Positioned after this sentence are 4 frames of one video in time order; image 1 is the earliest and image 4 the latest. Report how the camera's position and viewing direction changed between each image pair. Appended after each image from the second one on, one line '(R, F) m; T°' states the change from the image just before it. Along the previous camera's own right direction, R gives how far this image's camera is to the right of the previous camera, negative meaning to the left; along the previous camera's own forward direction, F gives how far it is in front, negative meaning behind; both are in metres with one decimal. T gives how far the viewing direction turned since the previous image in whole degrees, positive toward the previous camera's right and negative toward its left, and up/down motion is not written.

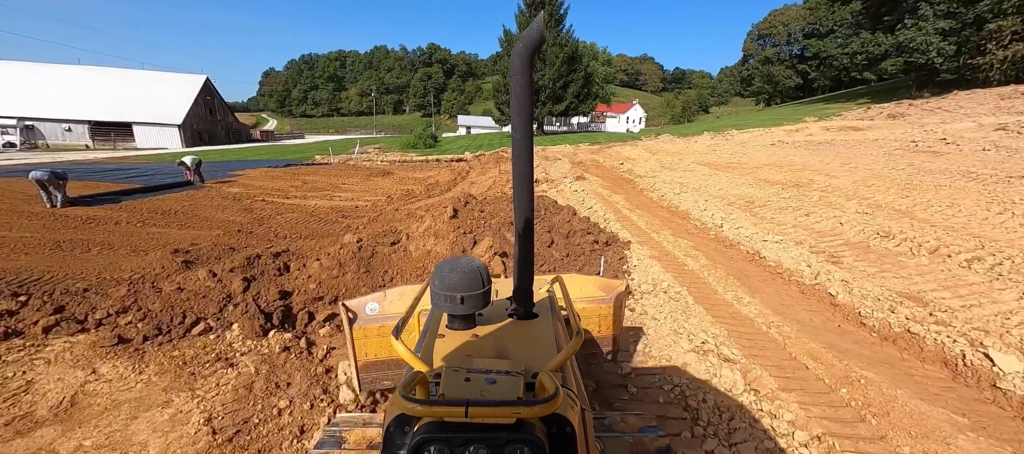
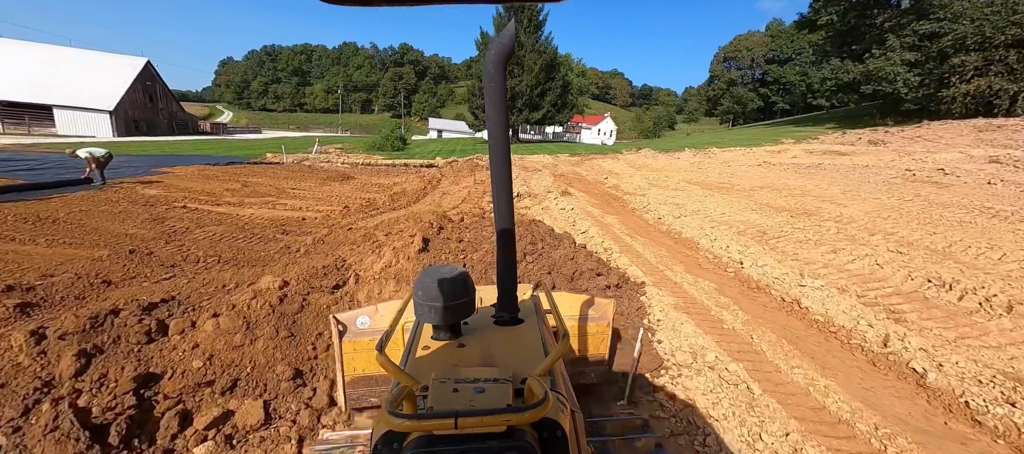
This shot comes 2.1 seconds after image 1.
(-0.3, +1.4) m; +5°
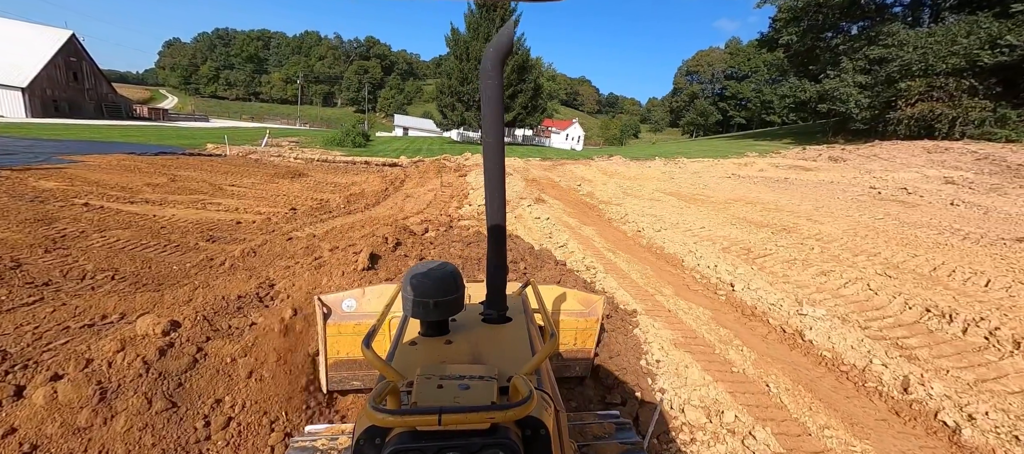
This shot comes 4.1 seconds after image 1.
(-0.1, +0.8) m; +5°
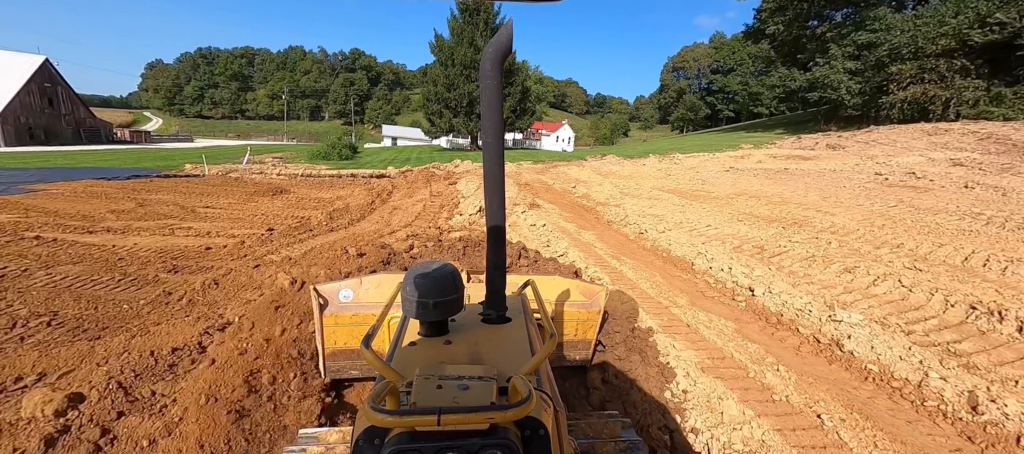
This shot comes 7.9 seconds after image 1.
(0.0, +0.6) m; +1°
